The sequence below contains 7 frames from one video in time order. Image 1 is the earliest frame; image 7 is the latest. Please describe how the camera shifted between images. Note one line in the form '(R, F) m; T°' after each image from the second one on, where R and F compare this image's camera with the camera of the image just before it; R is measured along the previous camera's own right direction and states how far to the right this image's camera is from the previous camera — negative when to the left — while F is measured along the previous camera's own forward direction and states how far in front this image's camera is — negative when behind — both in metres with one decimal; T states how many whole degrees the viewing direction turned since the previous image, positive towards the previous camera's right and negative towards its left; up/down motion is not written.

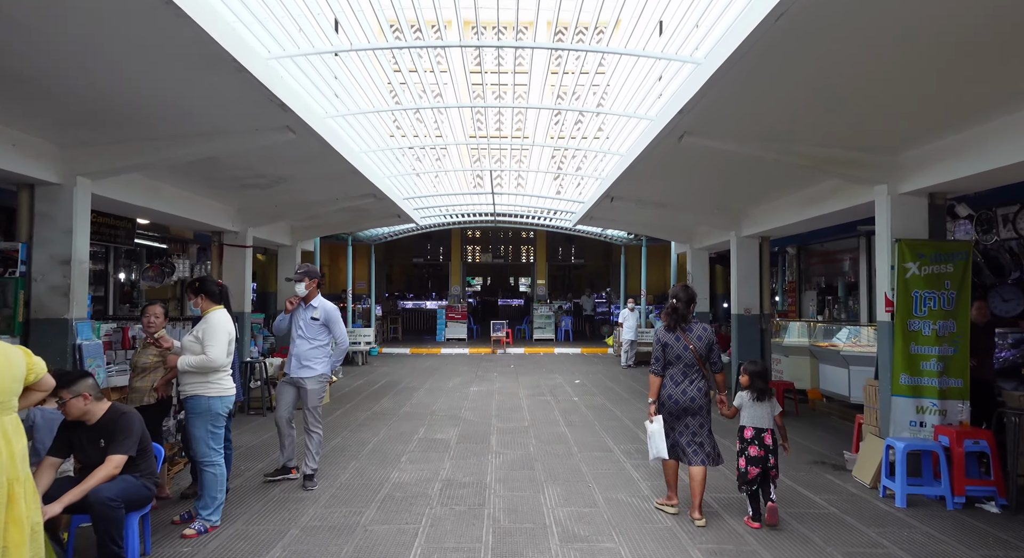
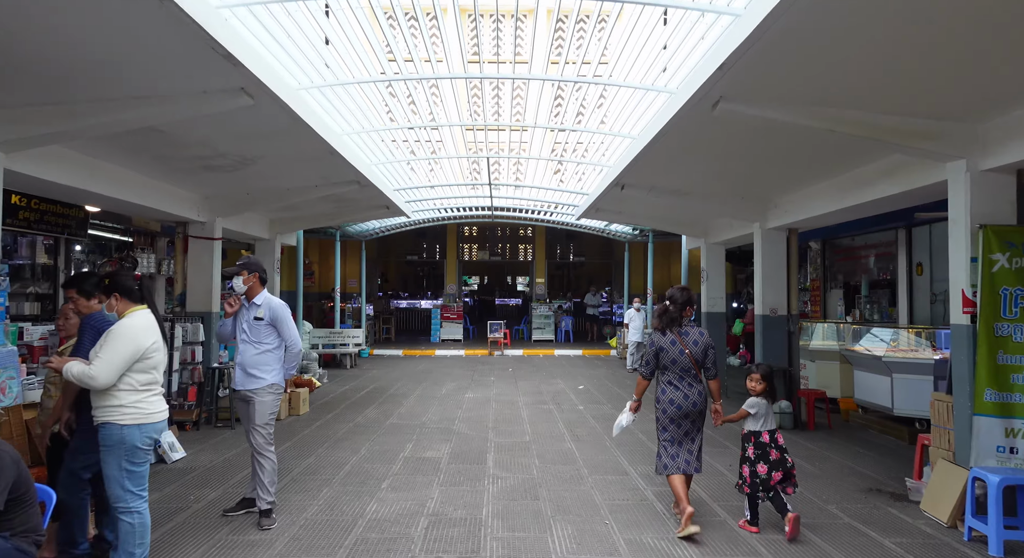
(0.0, +0.8) m; 0°
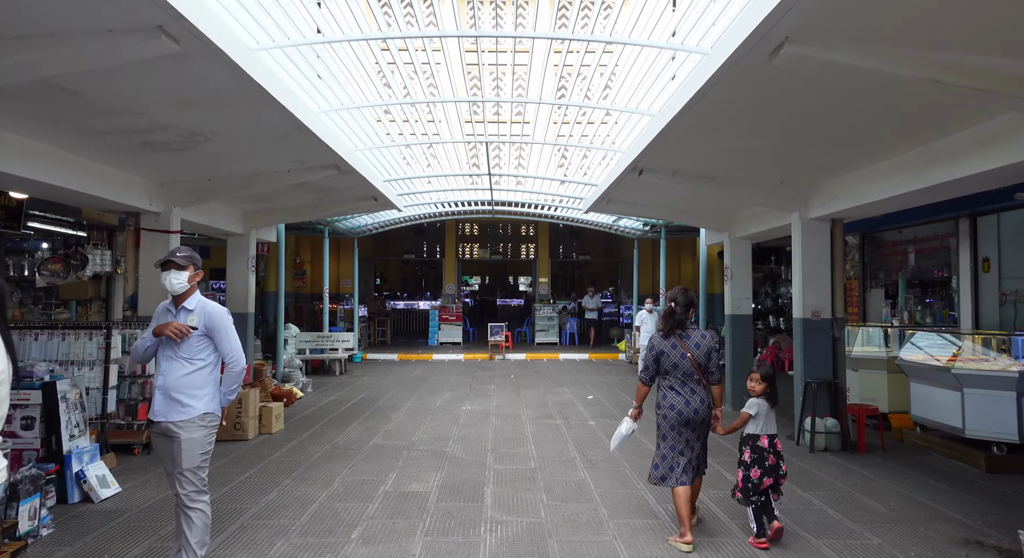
(0.0, +0.9) m; 0°
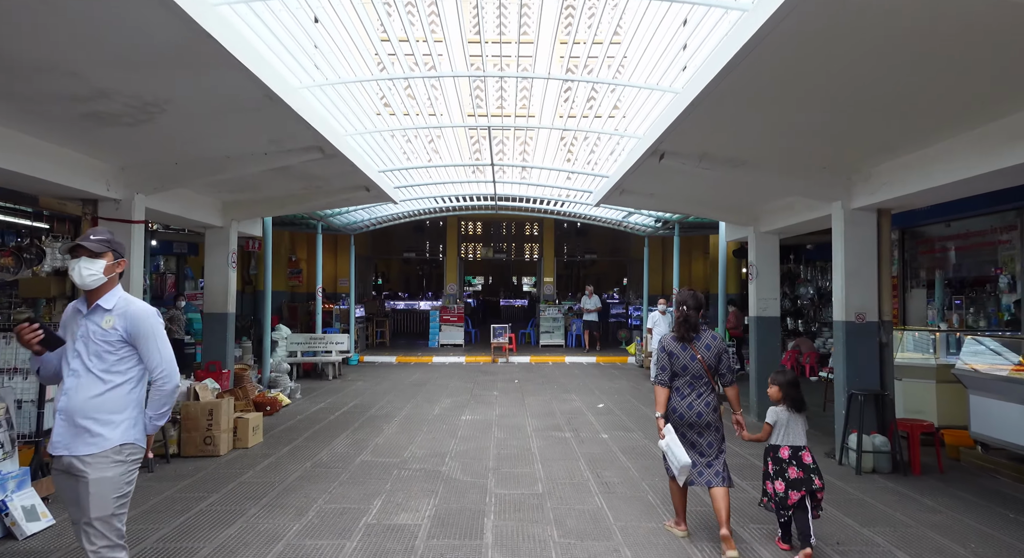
(0.0, +0.7) m; 0°
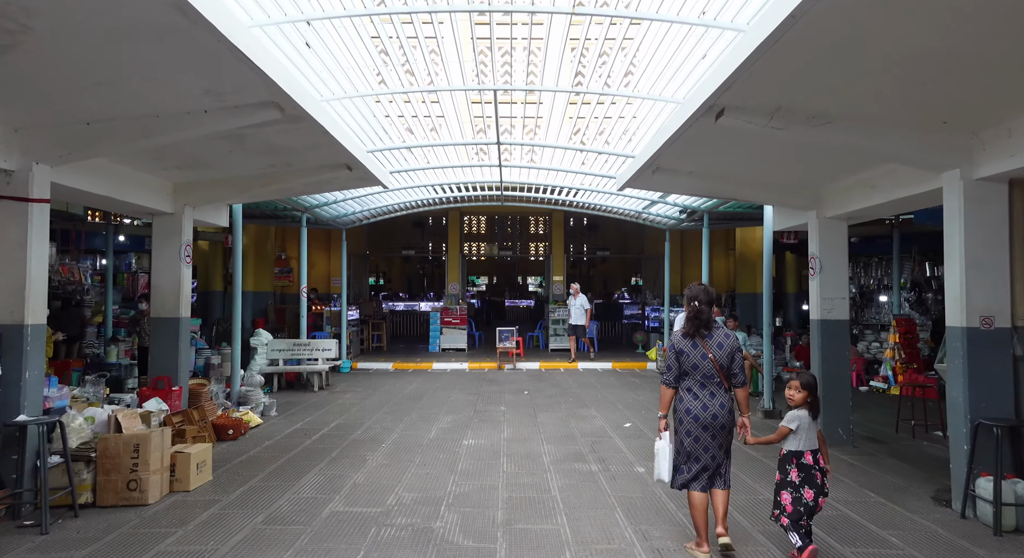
(-0.1, +1.3) m; 0°
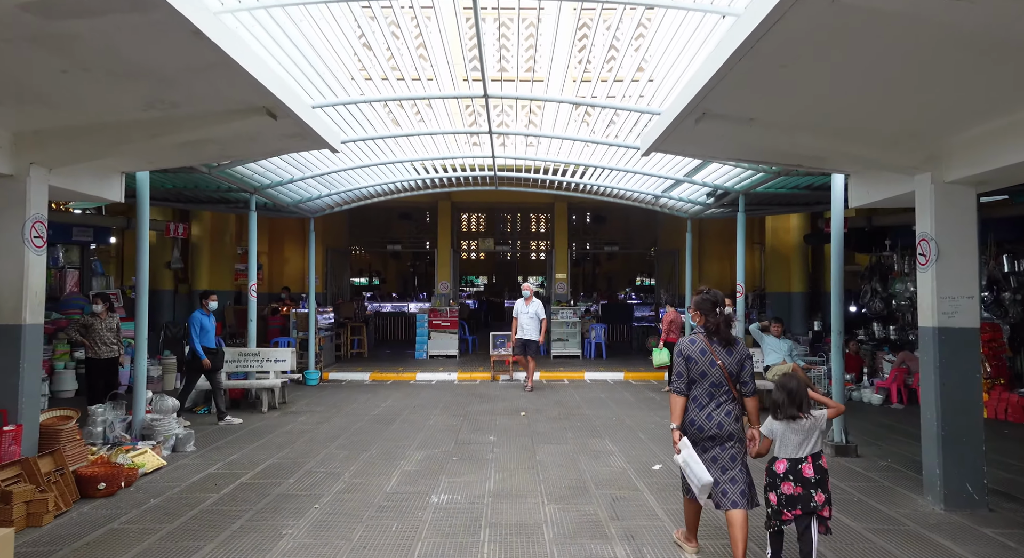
(+0.1, +1.9) m; 0°
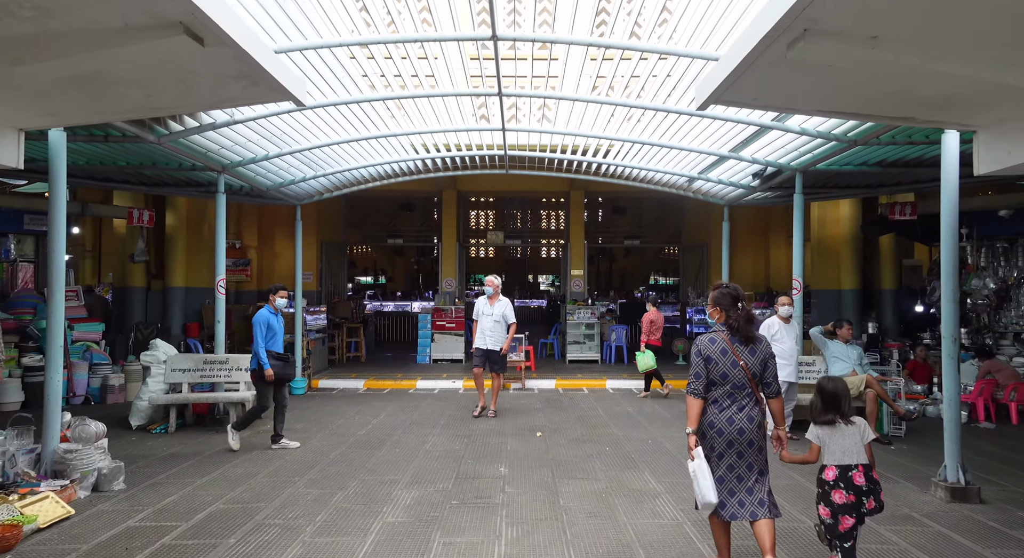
(-0.1, +1.3) m; -1°
